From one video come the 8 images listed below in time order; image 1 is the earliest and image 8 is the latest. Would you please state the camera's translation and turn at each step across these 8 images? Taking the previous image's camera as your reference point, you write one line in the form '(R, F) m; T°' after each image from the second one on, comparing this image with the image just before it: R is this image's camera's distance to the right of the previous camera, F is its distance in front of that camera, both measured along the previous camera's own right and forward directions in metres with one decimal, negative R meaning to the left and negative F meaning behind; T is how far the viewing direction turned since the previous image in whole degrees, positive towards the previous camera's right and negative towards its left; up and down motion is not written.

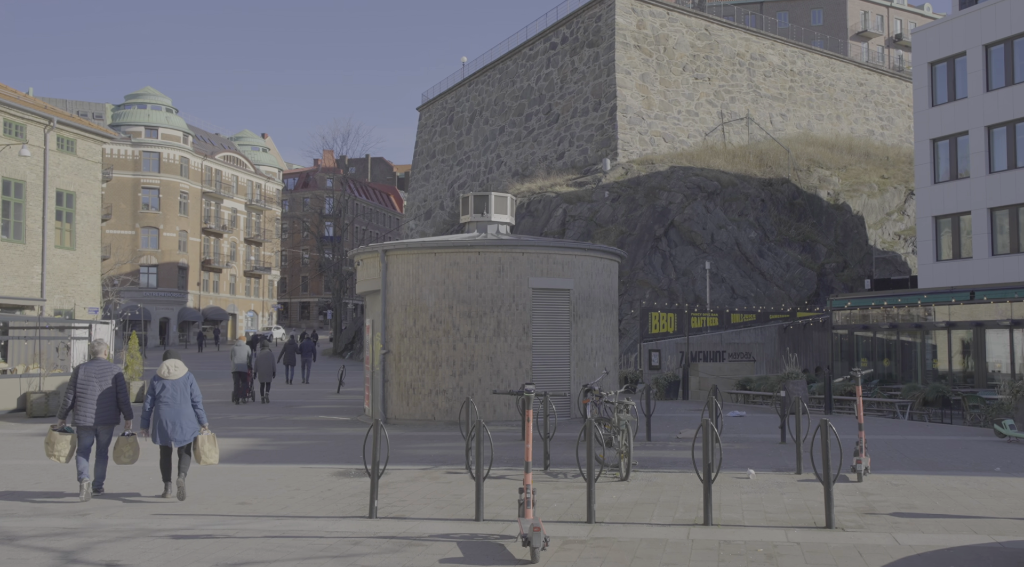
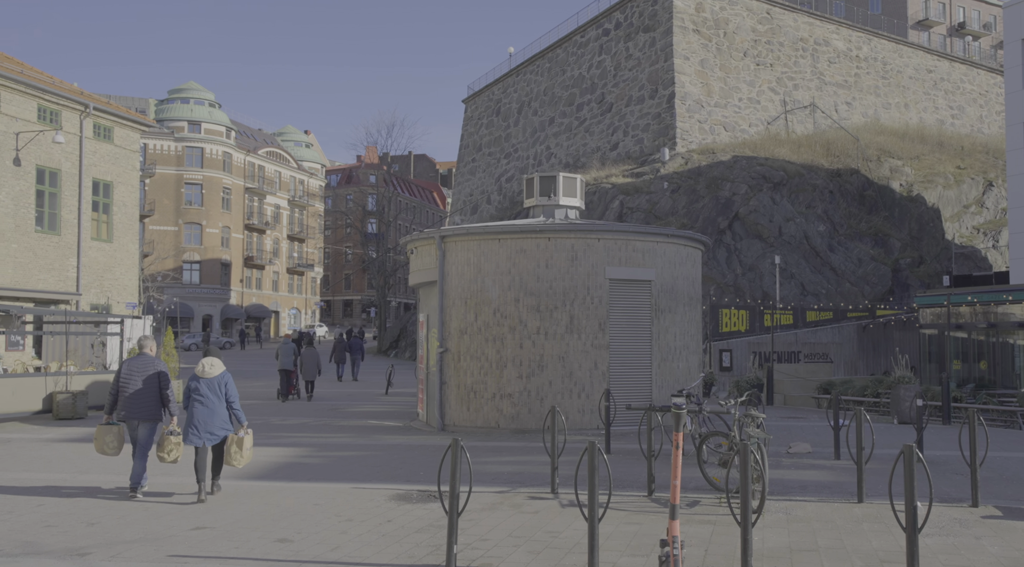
(-0.6, +2.0) m; -2°
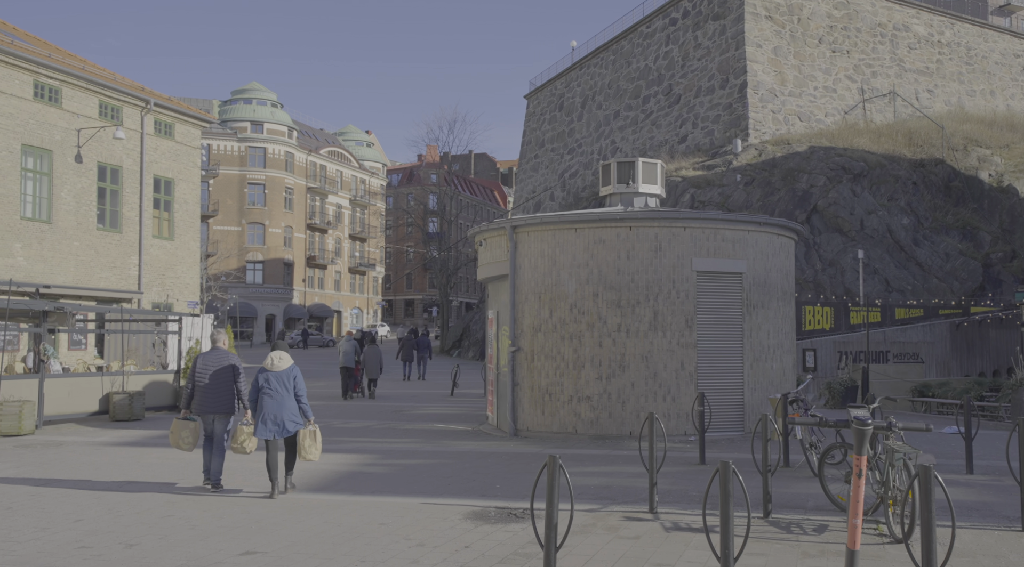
(-0.3, +1.2) m; -4°
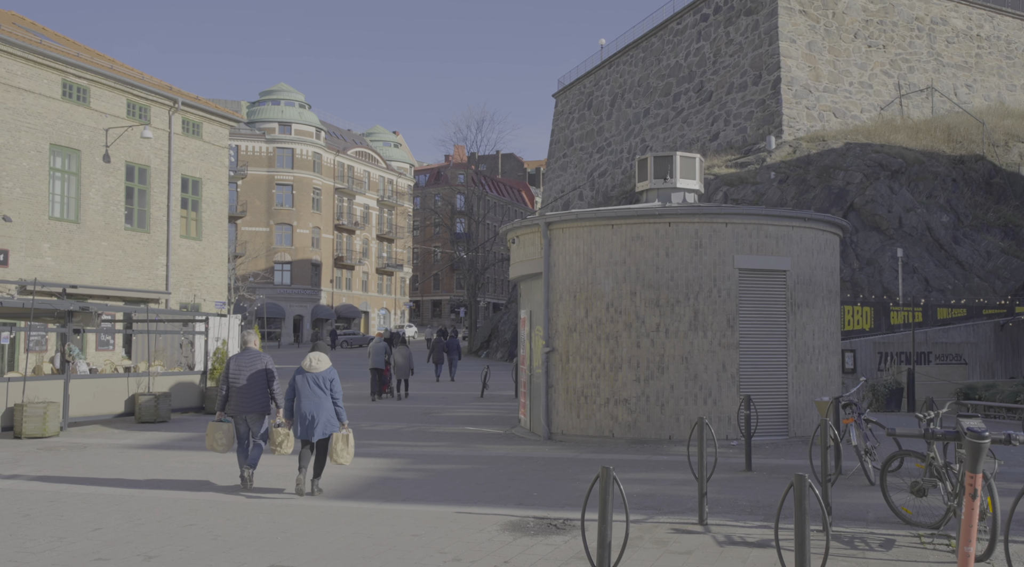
(-0.1, +0.5) m; -2°
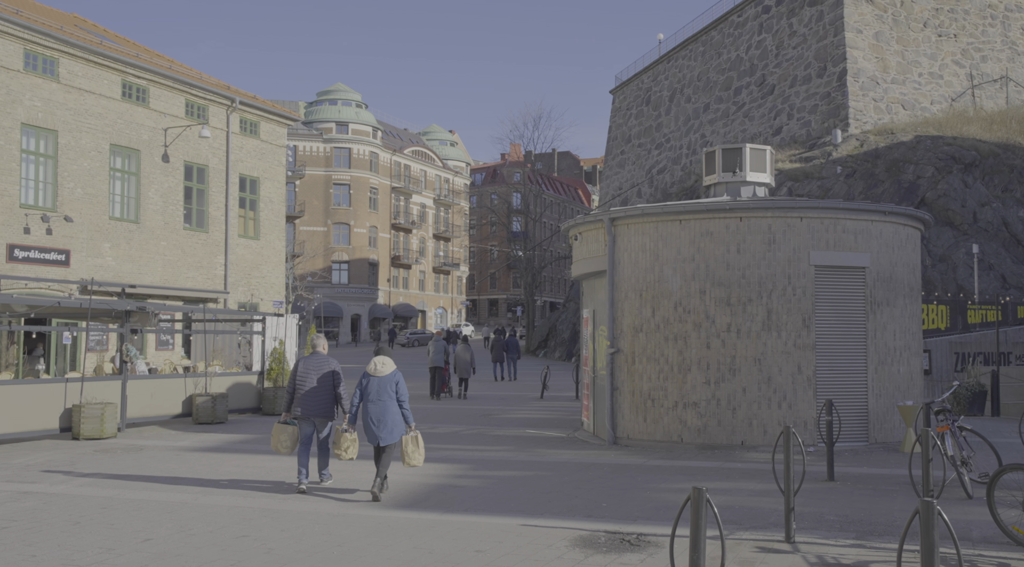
(-0.1, +0.5) m; -3°
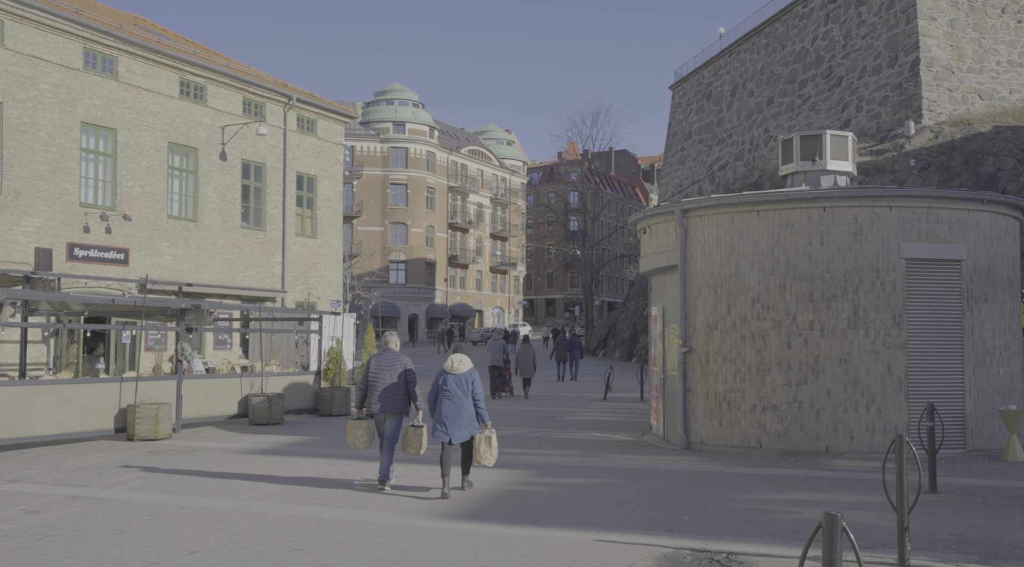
(-0.1, +0.7) m; -3°
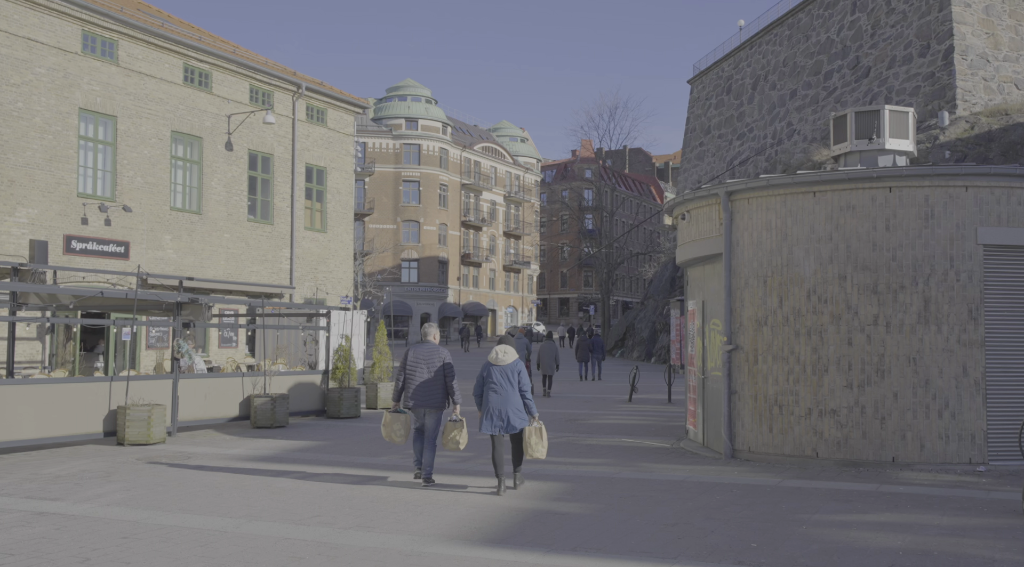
(-0.2, +1.2) m; -1°
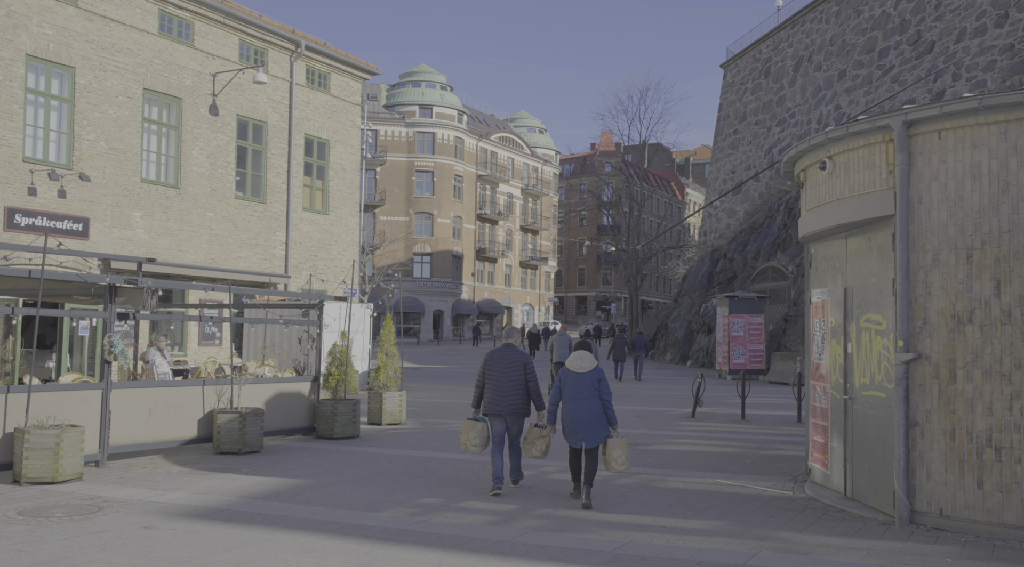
(-0.5, +3.8) m; -1°
